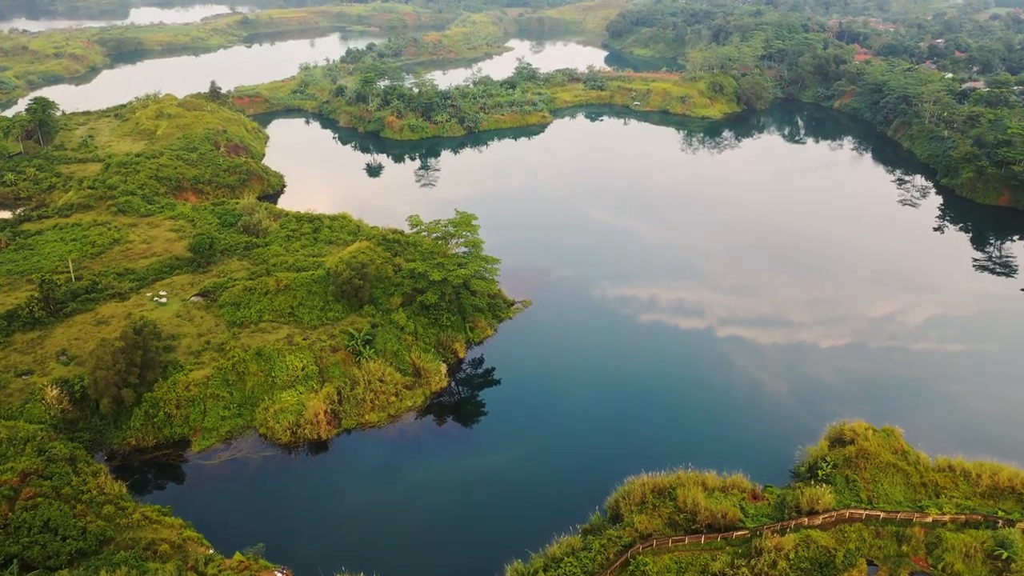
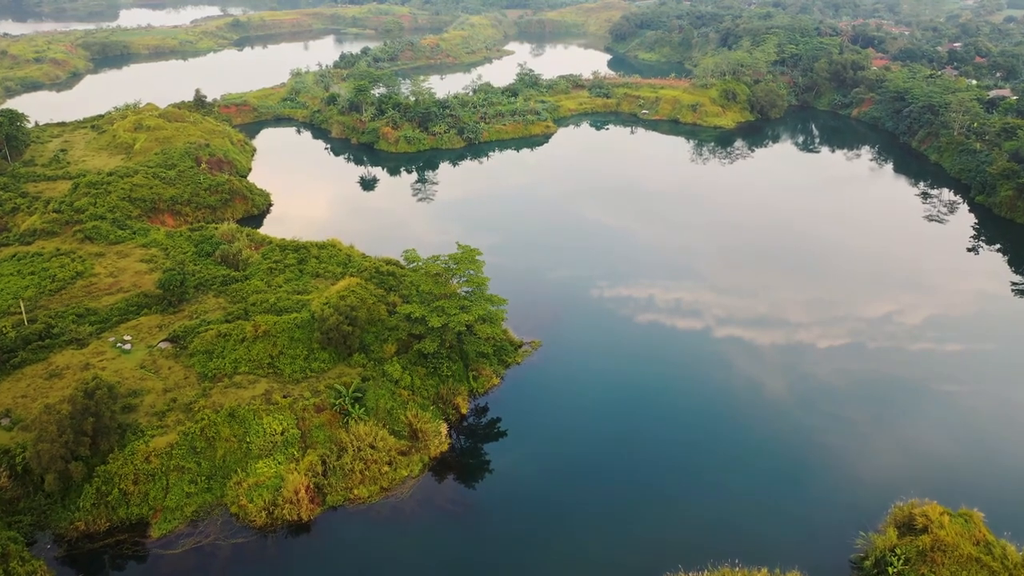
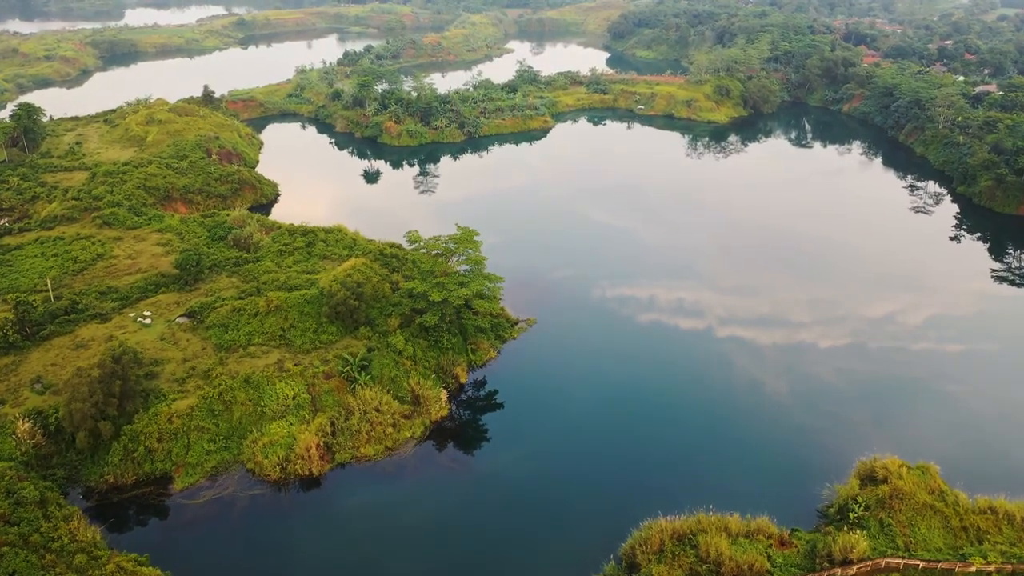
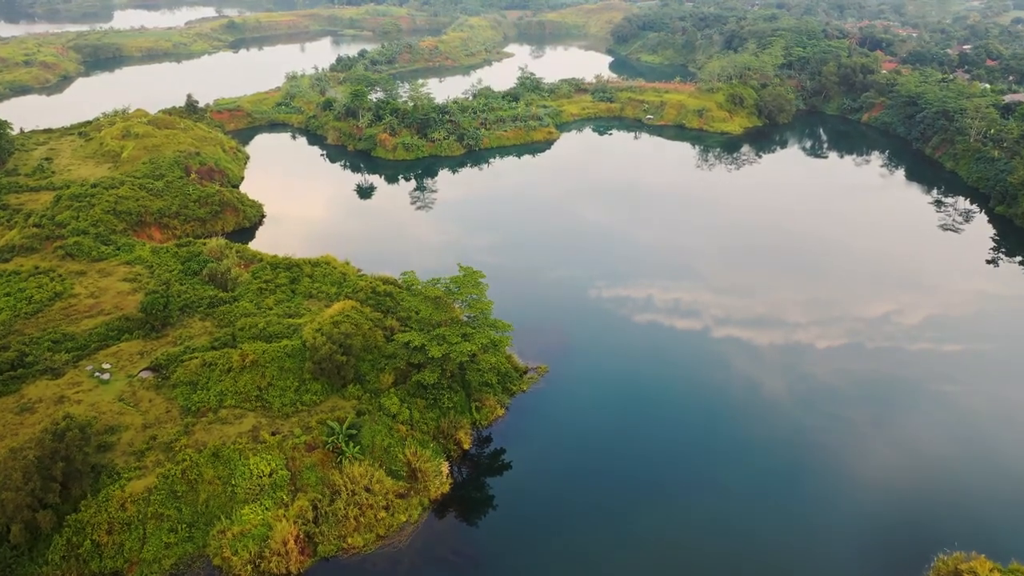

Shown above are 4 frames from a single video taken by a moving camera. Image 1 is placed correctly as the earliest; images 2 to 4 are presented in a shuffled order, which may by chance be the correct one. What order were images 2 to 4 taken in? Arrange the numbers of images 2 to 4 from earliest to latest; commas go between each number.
3, 2, 4
